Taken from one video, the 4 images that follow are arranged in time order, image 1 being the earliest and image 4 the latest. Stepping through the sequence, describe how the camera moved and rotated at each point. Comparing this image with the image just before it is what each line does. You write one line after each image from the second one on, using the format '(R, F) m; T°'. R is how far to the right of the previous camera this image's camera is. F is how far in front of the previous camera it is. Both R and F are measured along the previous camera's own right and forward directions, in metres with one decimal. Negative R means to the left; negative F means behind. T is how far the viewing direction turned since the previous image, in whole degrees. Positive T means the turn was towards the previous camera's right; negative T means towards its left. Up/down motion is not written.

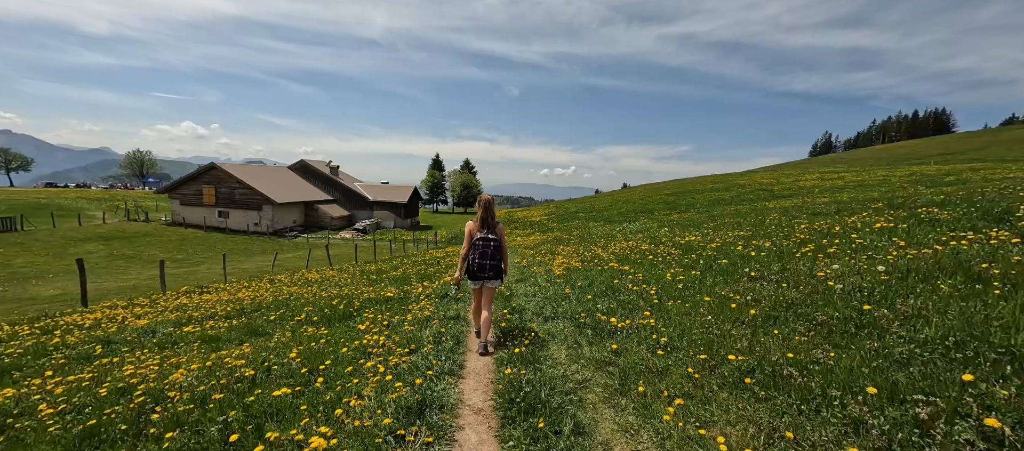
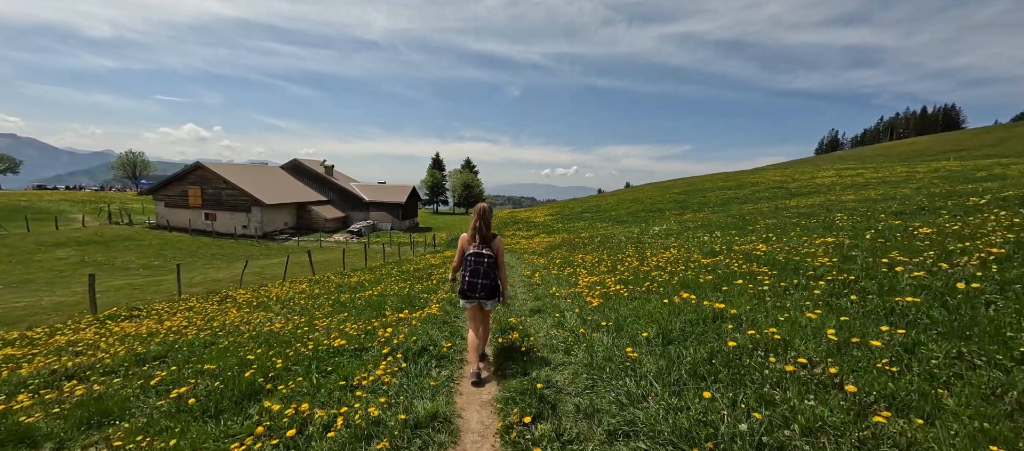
(-0.3, +4.7) m; 0°
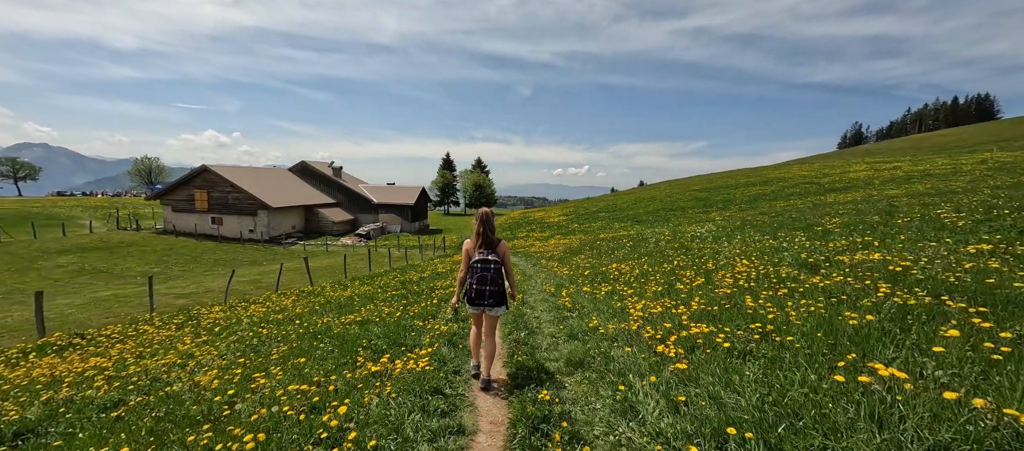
(-0.2, +3.8) m; -2°
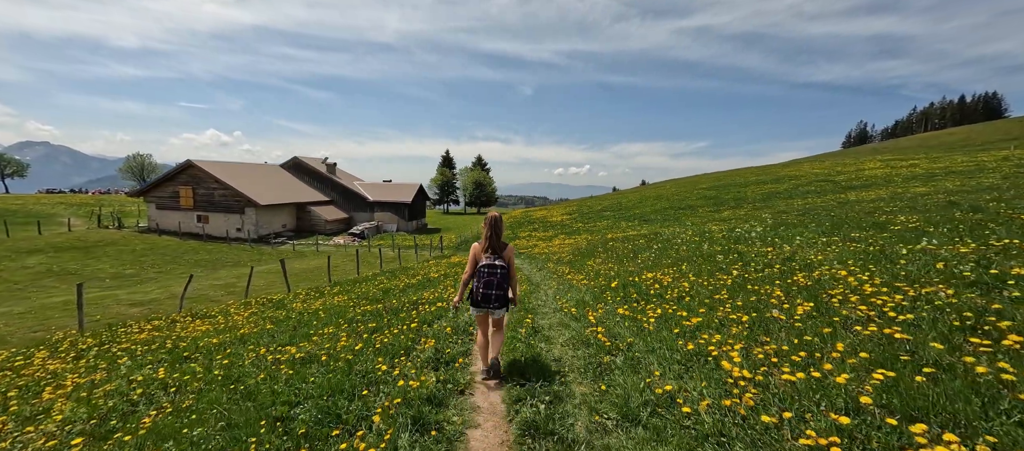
(-0.2, +3.9) m; 0°
